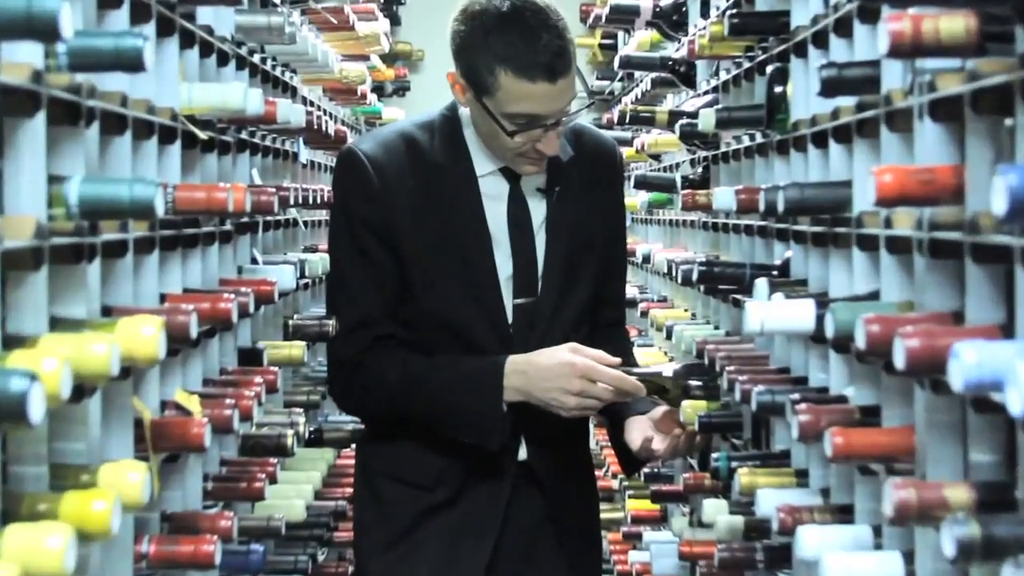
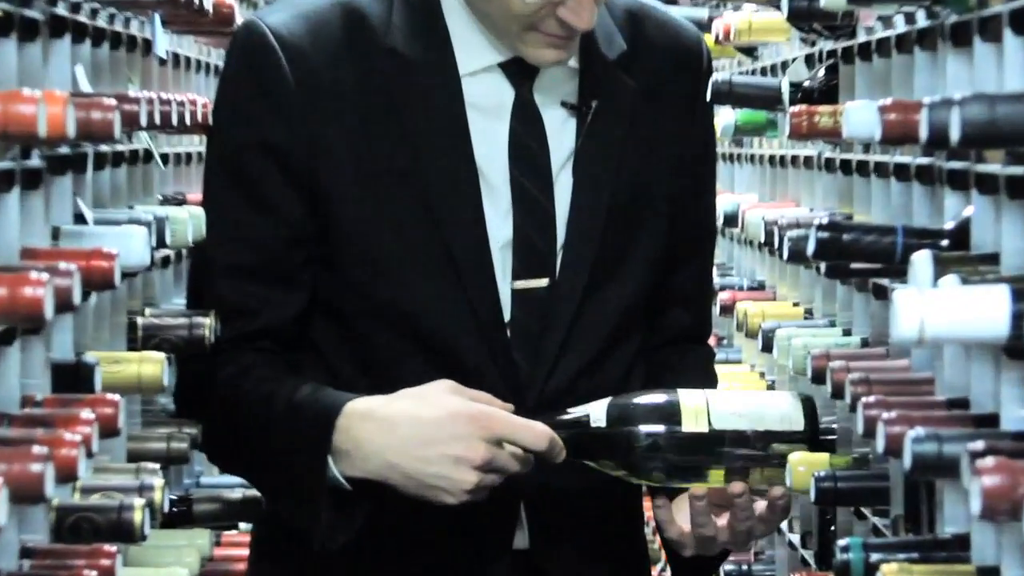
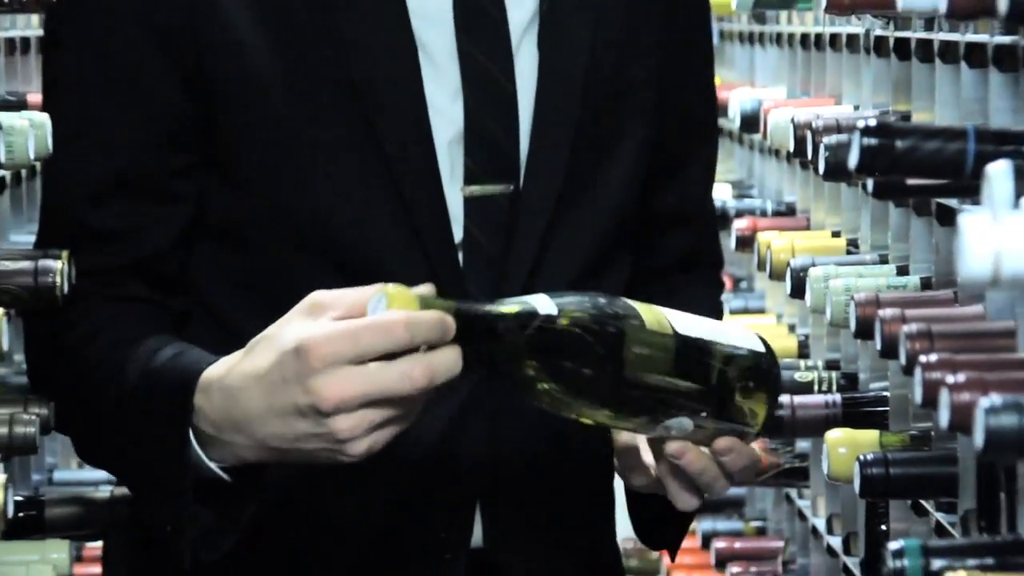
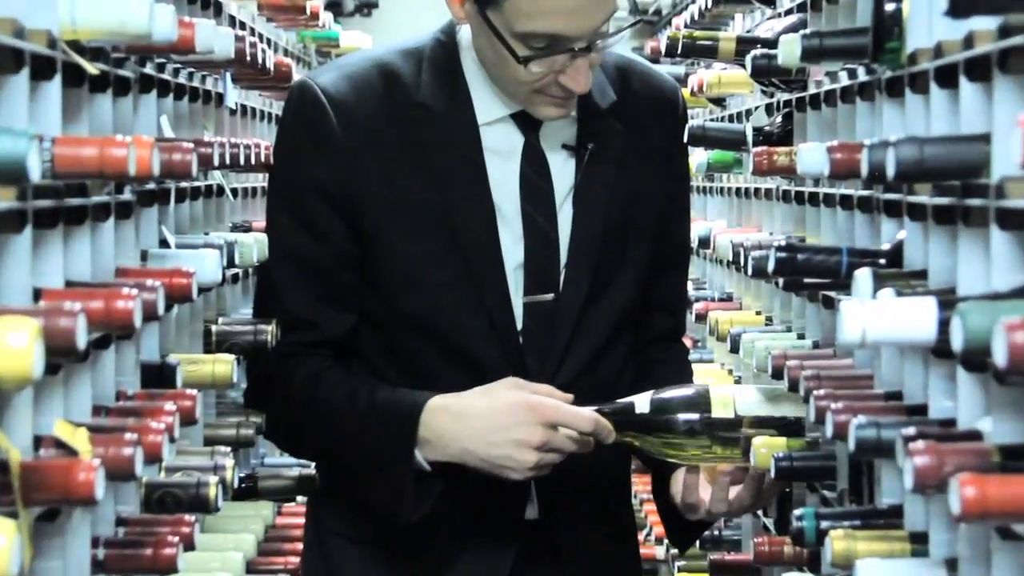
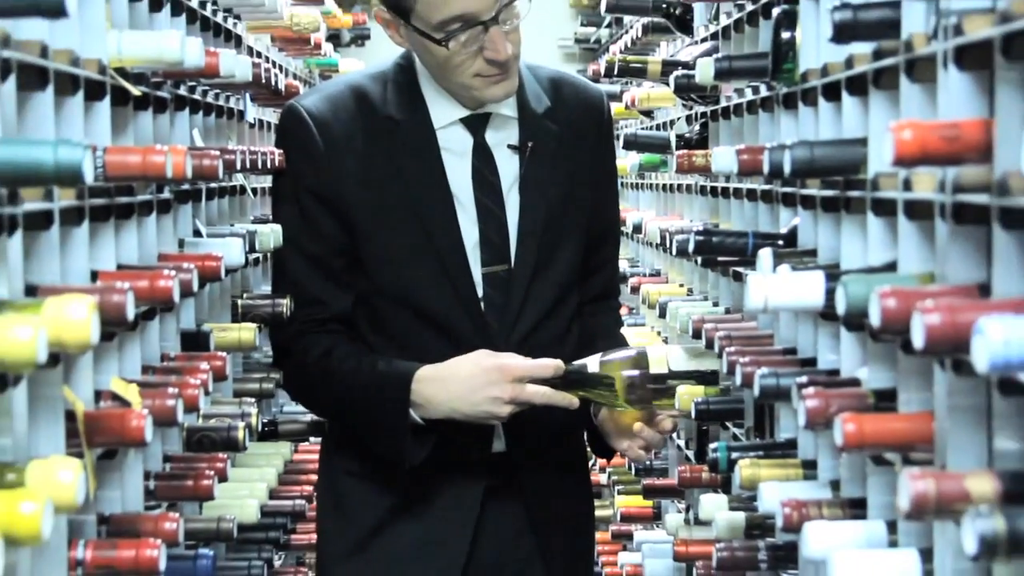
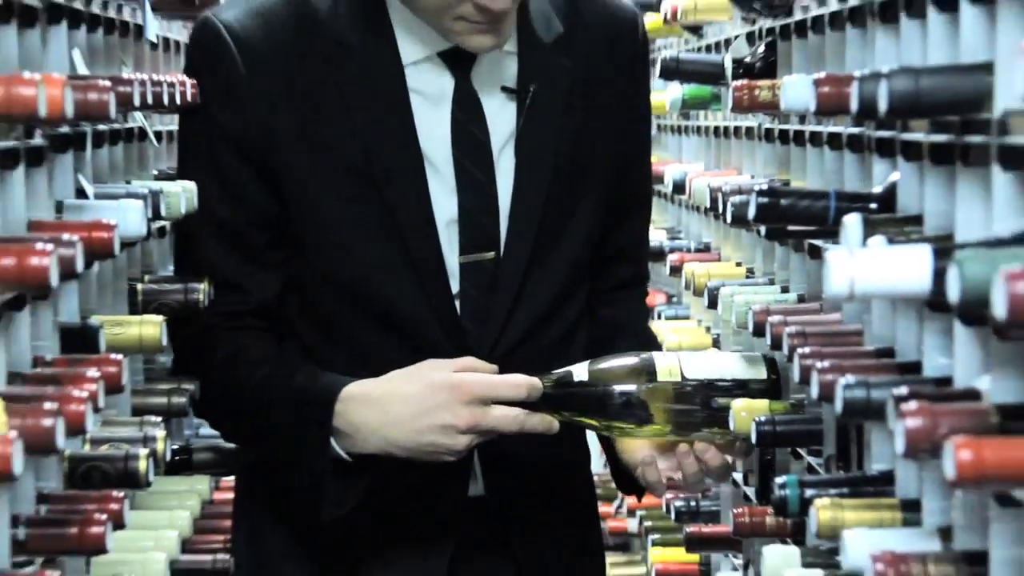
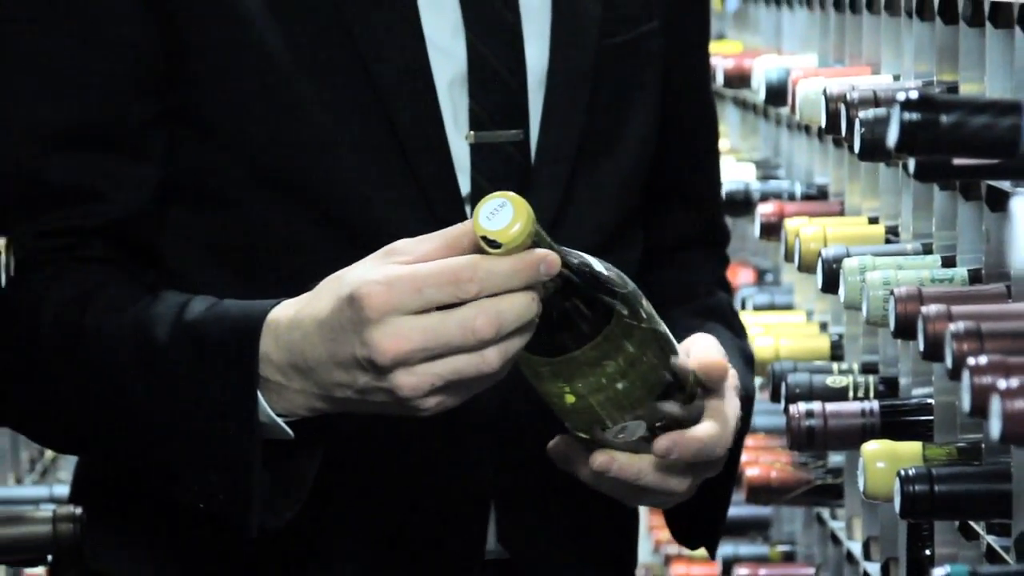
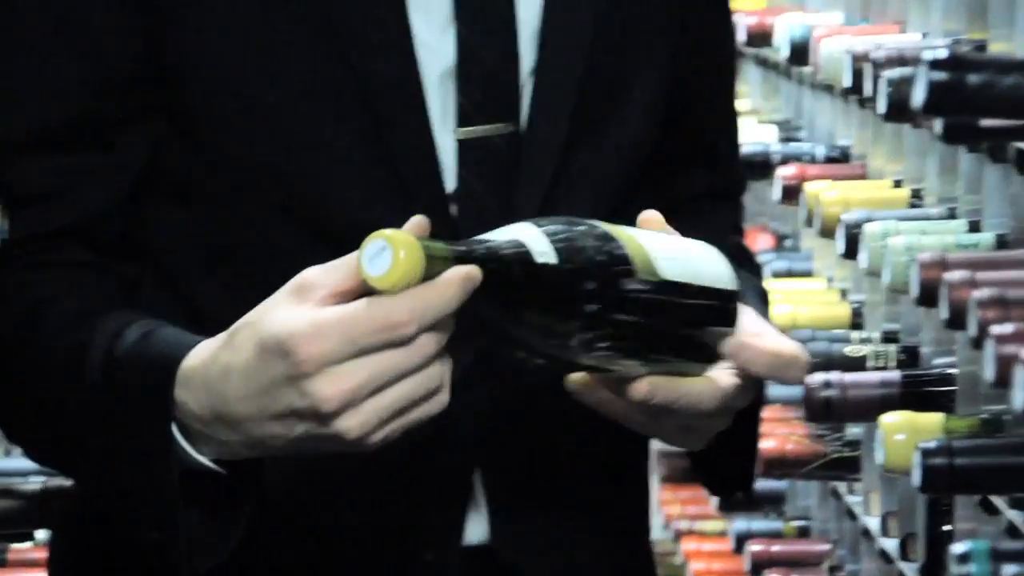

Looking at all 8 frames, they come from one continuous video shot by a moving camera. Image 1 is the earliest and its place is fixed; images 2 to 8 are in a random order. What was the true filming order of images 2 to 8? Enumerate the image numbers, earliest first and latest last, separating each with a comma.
4, 2, 8, 7, 3, 6, 5
